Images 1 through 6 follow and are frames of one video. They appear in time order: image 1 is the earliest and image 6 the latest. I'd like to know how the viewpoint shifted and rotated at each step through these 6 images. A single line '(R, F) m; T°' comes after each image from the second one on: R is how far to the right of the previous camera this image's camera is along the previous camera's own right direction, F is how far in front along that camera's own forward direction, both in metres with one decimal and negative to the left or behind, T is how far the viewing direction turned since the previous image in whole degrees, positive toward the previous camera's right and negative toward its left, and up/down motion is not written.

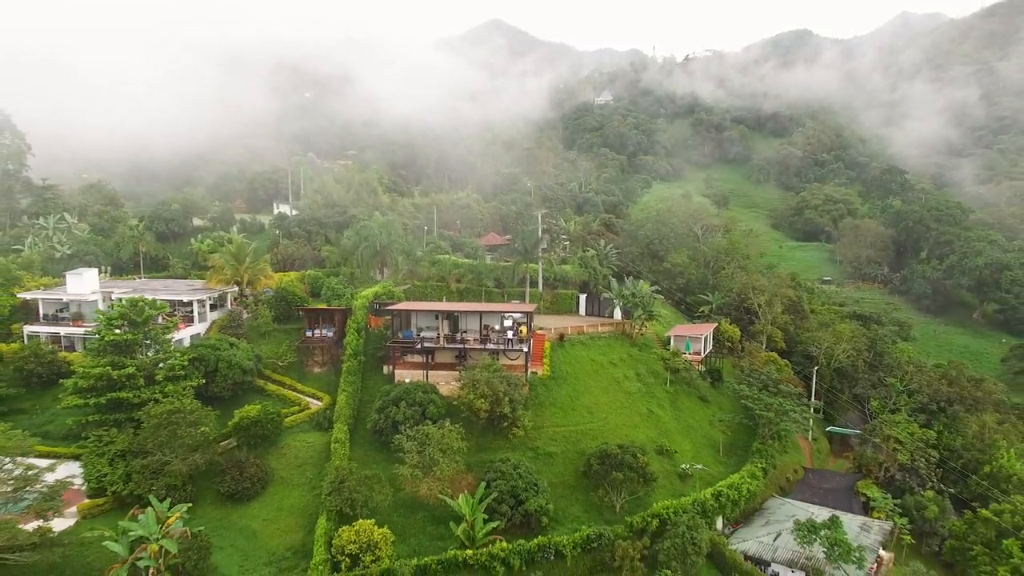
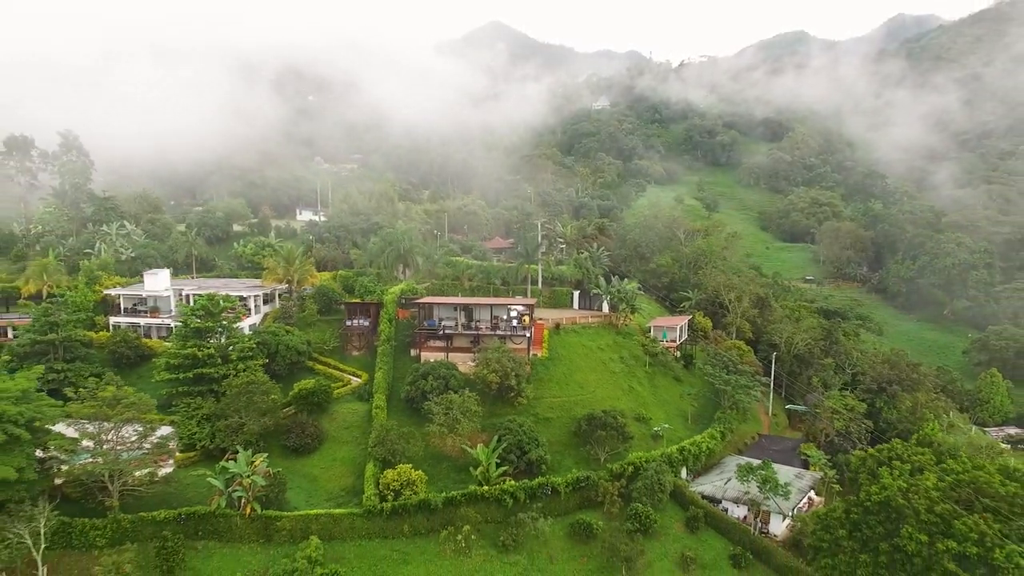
(-0.3, -4.9) m; 0°
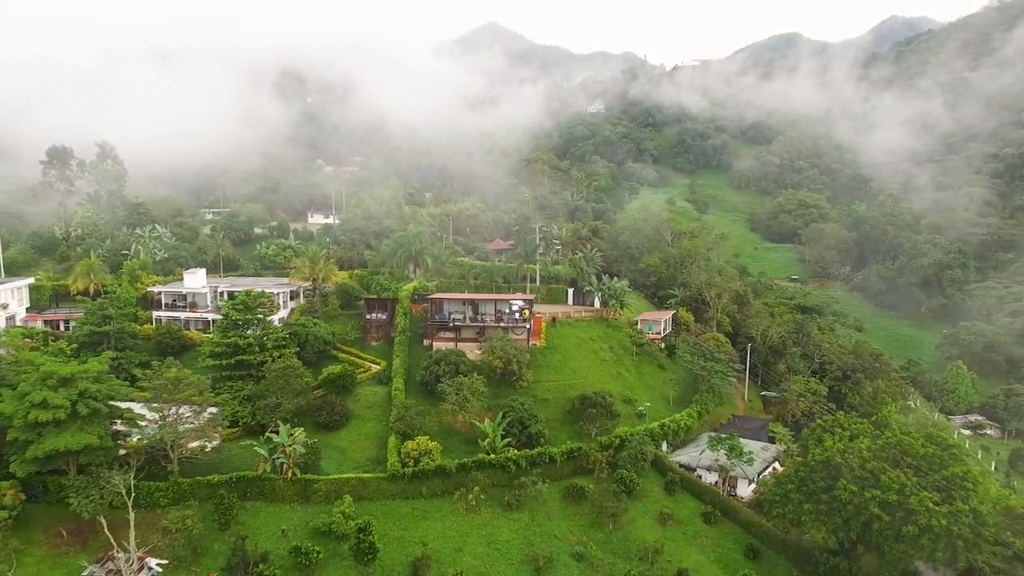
(-0.3, -3.5) m; 0°
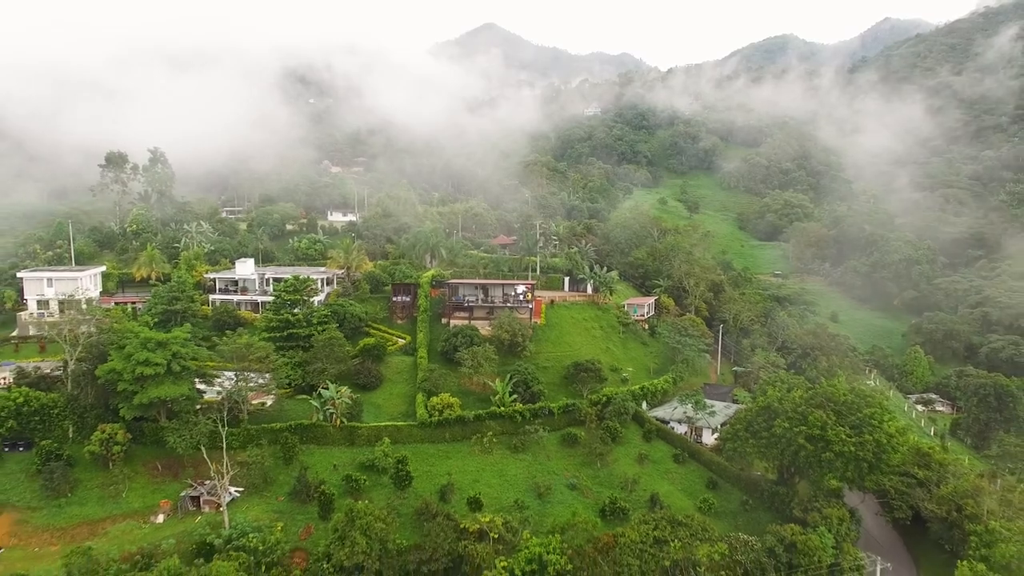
(-0.5, -5.7) m; 0°
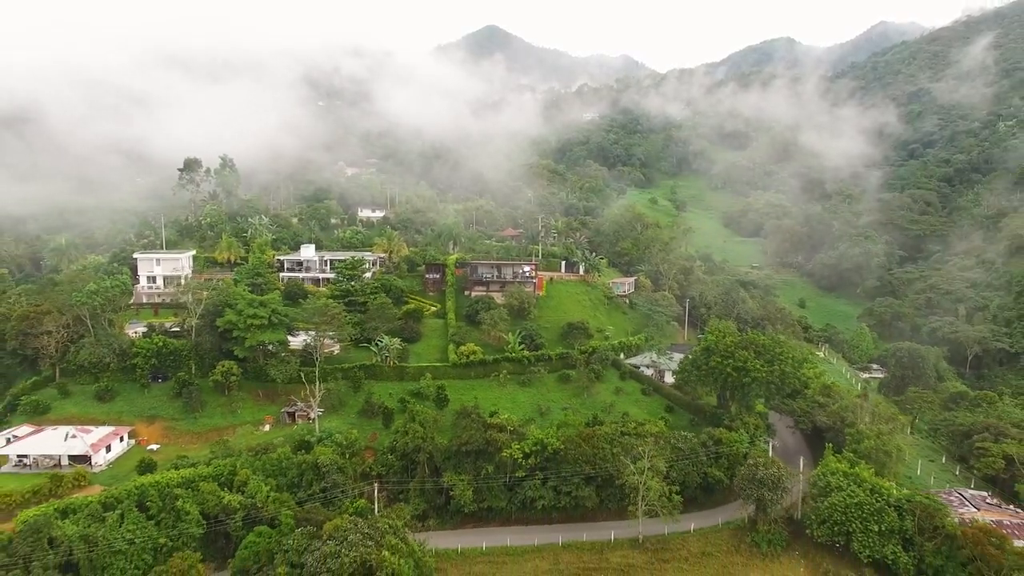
(-0.6, -10.1) m; 0°
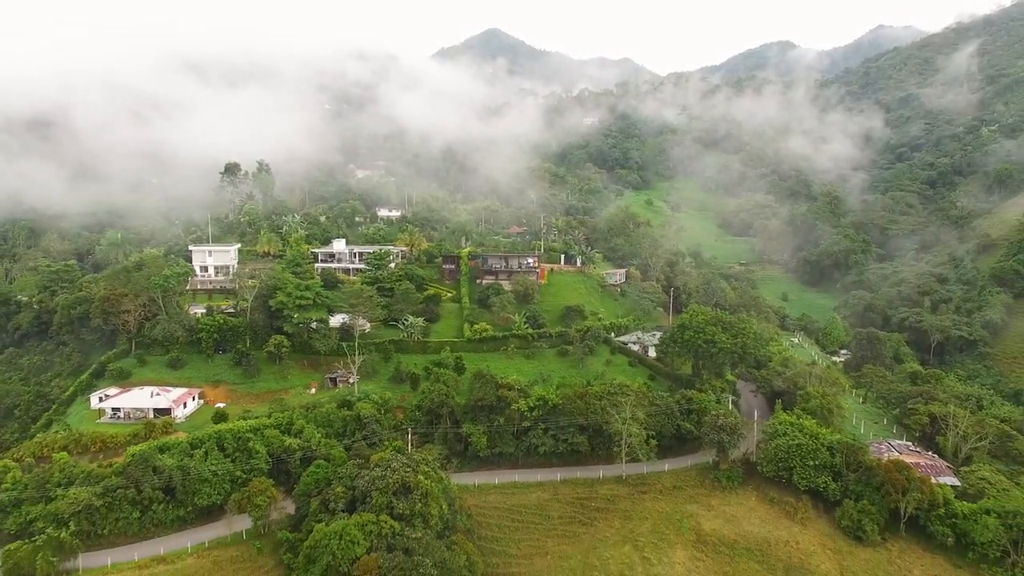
(-0.4, -7.0) m; 0°
